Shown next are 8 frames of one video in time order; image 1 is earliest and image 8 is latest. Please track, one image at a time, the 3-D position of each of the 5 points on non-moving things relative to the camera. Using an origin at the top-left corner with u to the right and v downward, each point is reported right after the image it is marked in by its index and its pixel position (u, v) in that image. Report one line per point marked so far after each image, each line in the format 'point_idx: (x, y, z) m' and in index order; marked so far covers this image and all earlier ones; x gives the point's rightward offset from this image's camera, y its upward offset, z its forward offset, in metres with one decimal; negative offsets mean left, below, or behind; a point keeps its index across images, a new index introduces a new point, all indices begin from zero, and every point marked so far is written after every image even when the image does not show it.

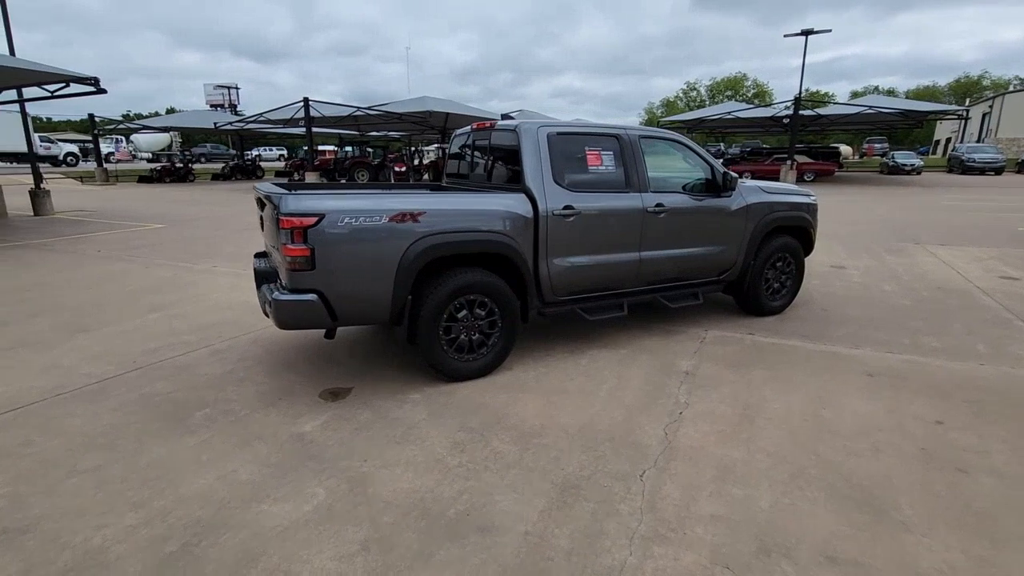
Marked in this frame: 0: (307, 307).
0: (-1.3, -0.1, +3.3) m
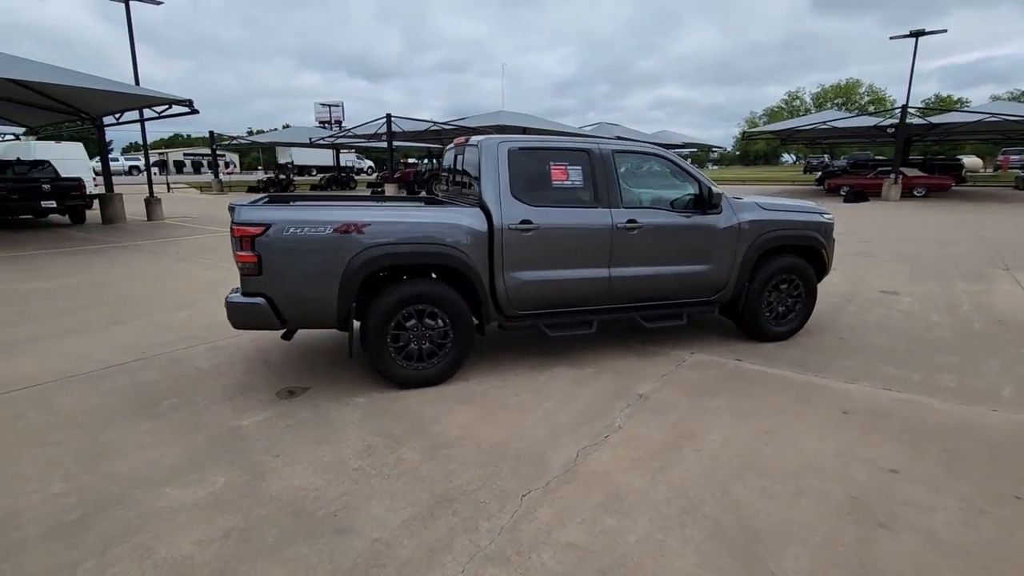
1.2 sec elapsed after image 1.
0: (-1.7, -0.1, +3.6) m
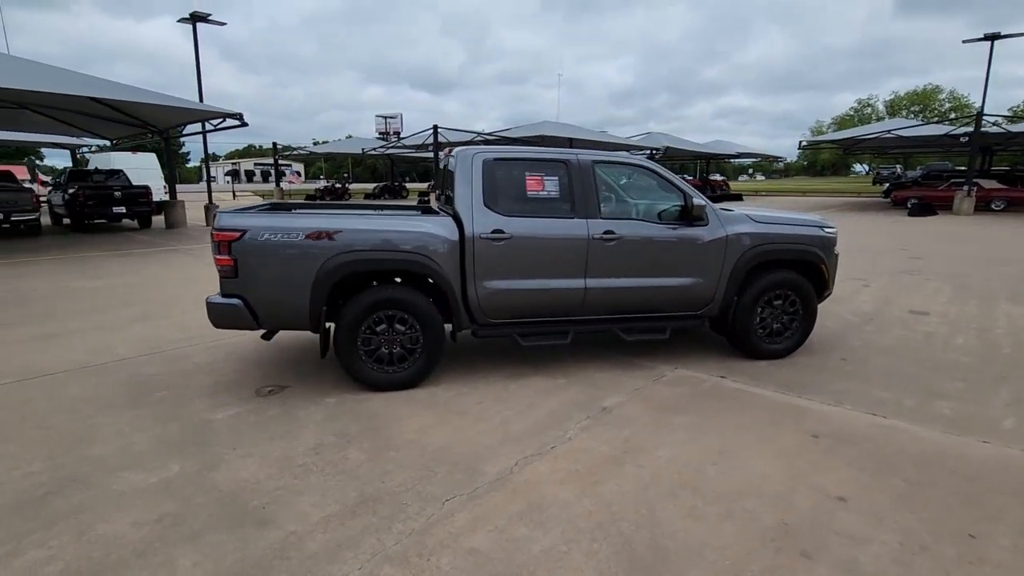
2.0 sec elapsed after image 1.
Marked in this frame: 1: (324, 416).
0: (-2.0, -0.2, +3.8) m
1: (-1.3, -0.9, +3.8) m
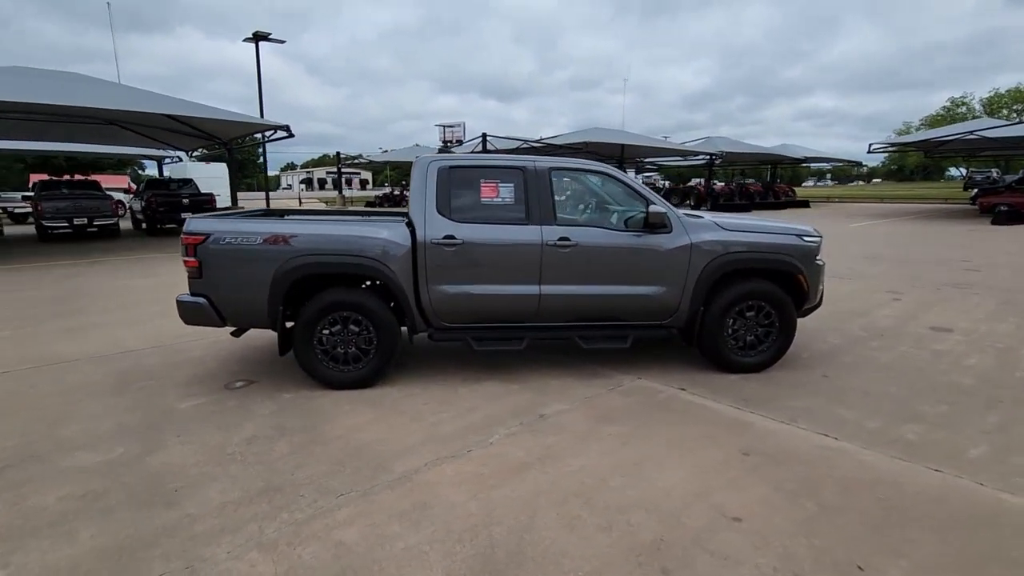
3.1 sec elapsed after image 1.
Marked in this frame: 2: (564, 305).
0: (-2.5, -0.1, +4.2) m
1: (-1.8, -0.9, +4.0) m
2: (+0.4, -0.1, +4.5) m
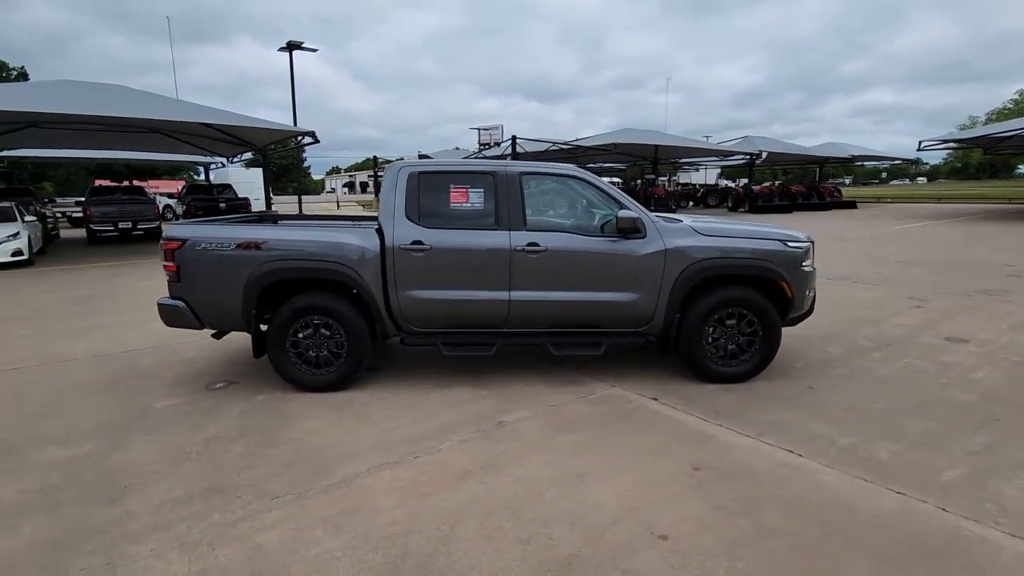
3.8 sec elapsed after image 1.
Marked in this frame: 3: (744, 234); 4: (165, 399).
0: (-2.7, -0.2, +4.3) m
1: (-2.1, -0.9, +4.1) m
2: (+0.2, -0.2, +4.4) m
3: (+2.0, +0.5, +4.5) m
4: (-2.8, -0.9, +4.4) m
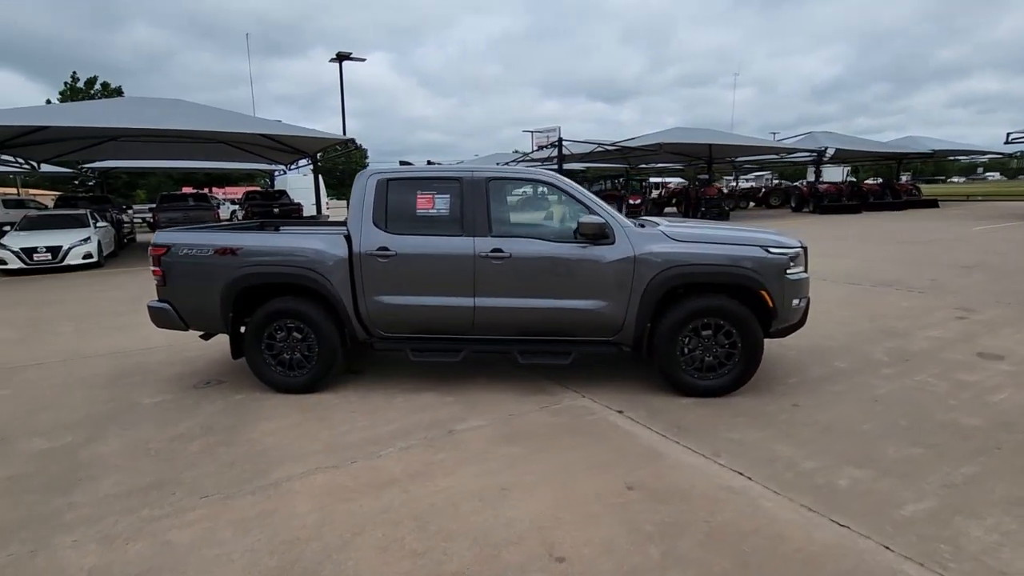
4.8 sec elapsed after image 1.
0: (-3.0, -0.2, +4.6) m
1: (-2.4, -1.0, +4.3) m
2: (-0.1, -0.3, +4.4) m
3: (+1.7, +0.4, +4.3) m
4: (-3.1, -0.9, +4.6) m
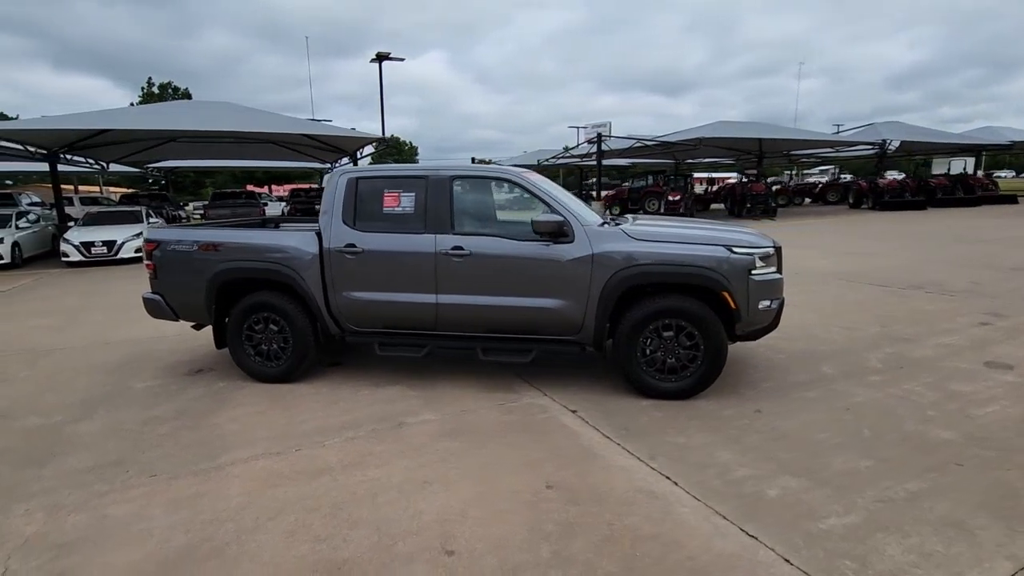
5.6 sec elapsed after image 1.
0: (-3.3, -0.1, +4.9) m
1: (-2.7, -0.9, +4.6) m
2: (-0.4, -0.2, +4.5) m
3: (+1.3, +0.4, +4.1) m
4: (-3.4, -0.9, +5.0) m
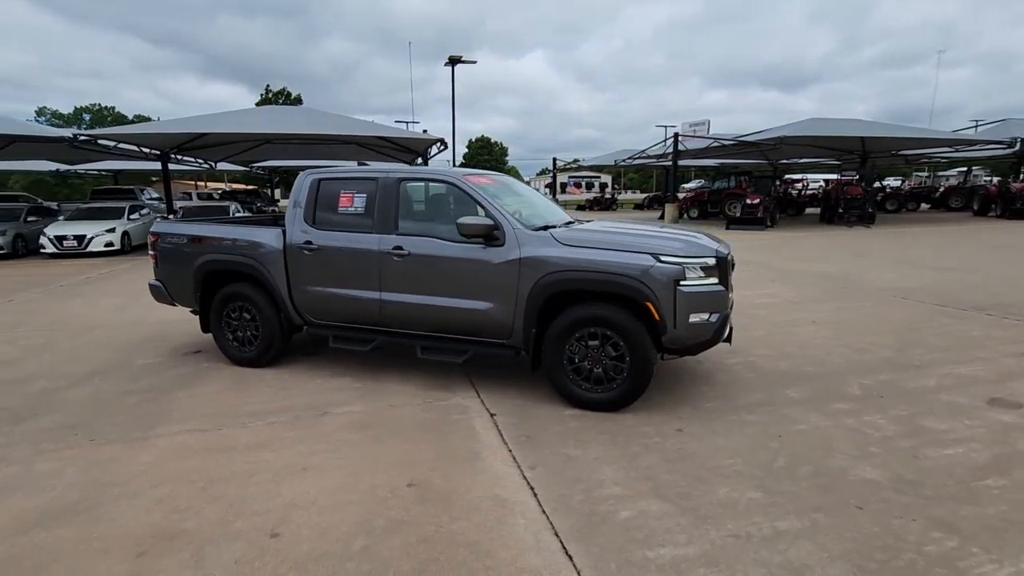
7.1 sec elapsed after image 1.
0: (-3.7, 0.0, +5.5) m
1: (-3.2, -0.8, +5.1) m
2: (-0.9, -0.2, +4.6) m
3: (+0.8, +0.3, +4.0) m
4: (-3.8, -0.7, +5.6) m
